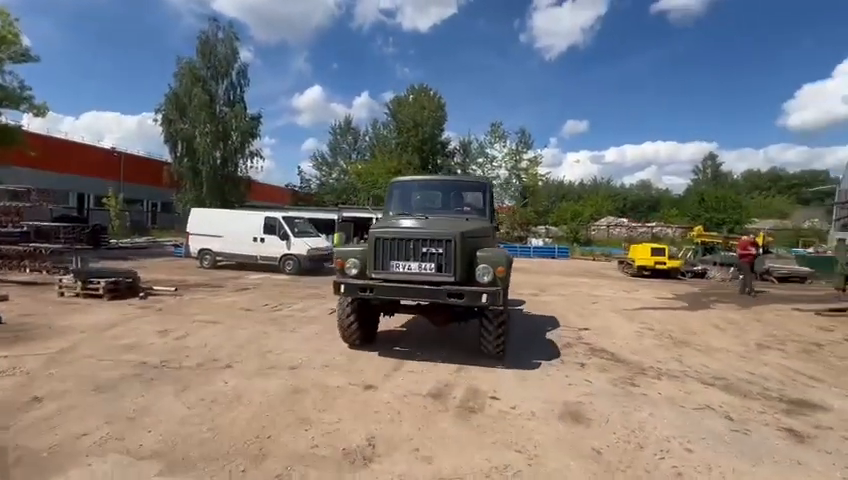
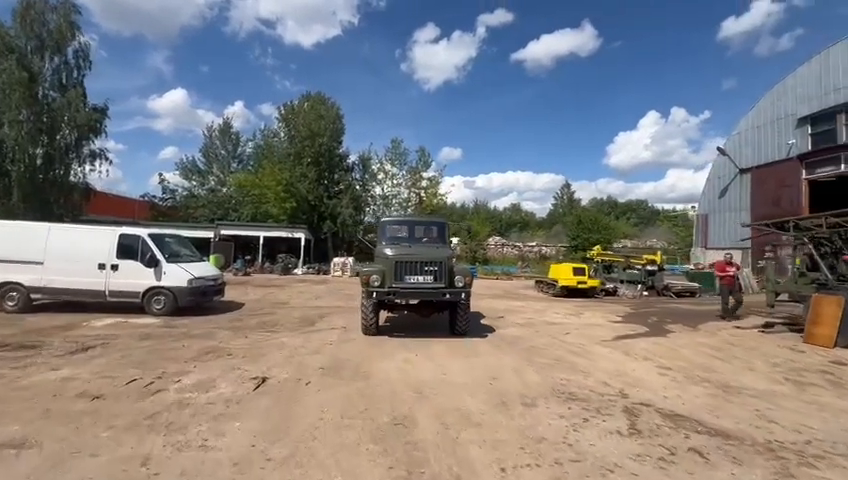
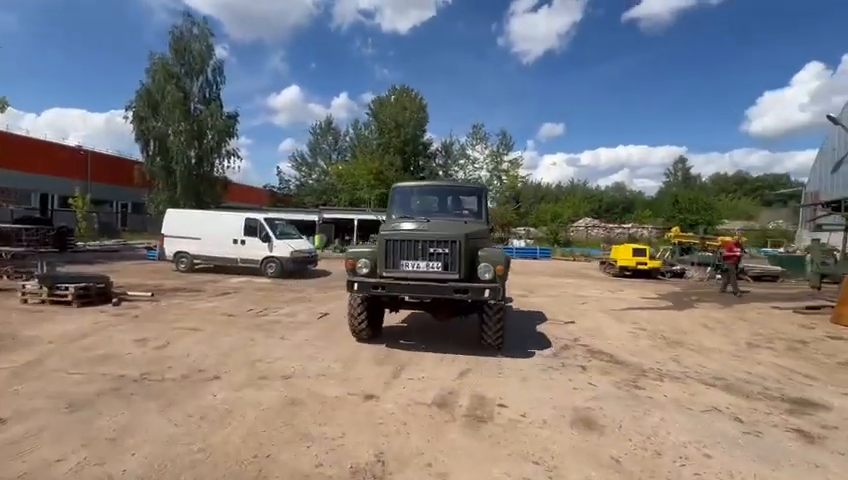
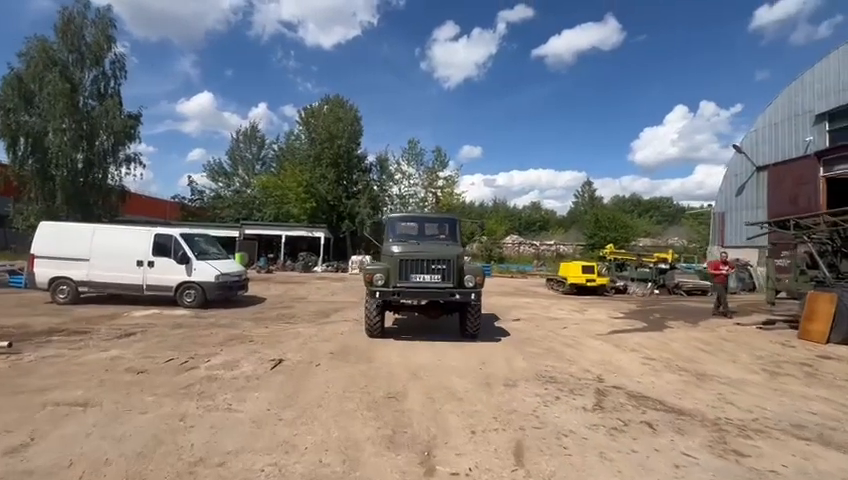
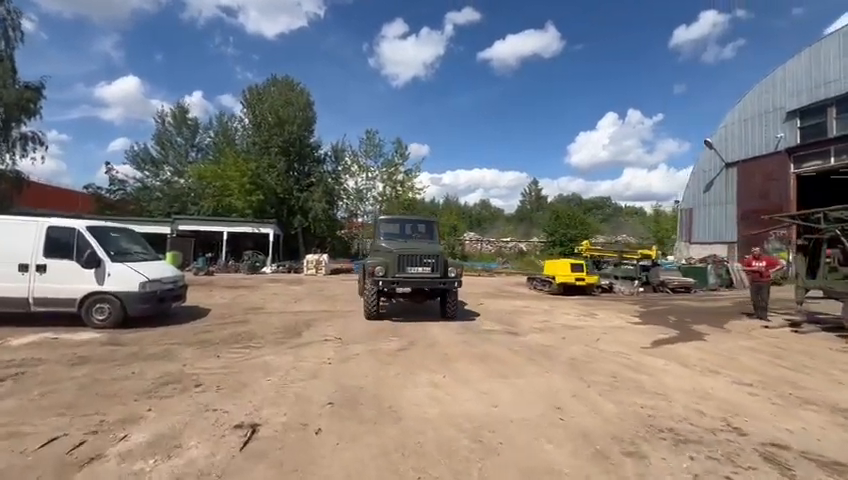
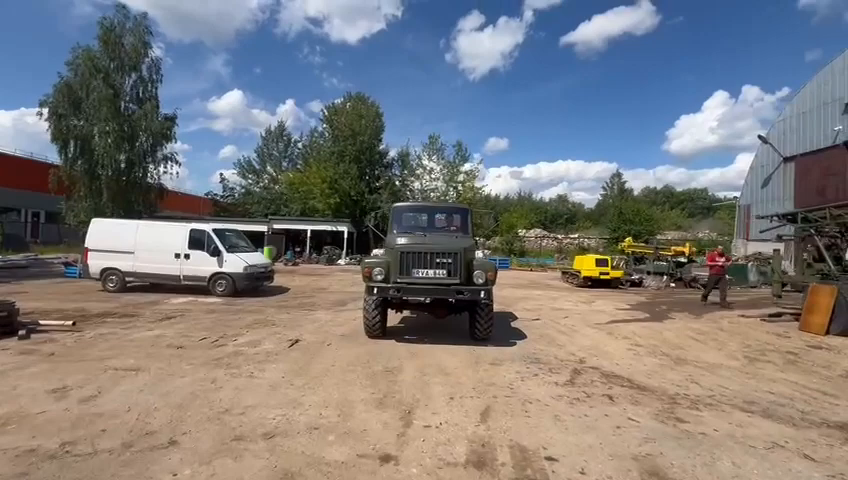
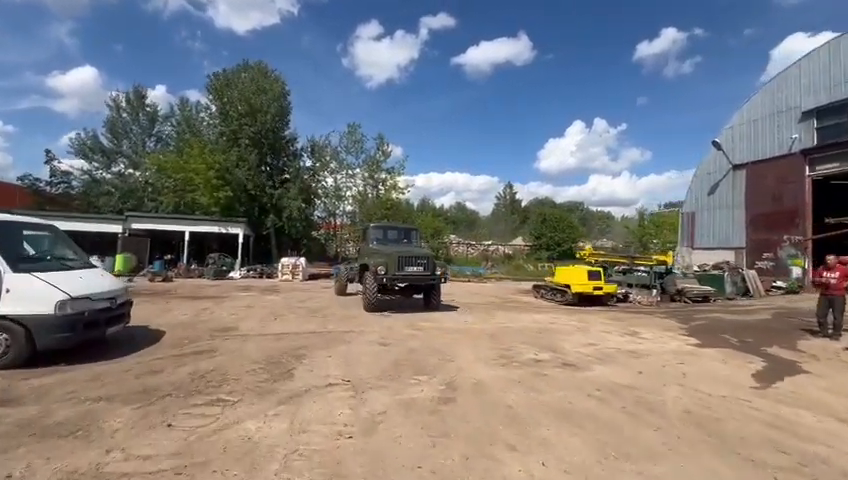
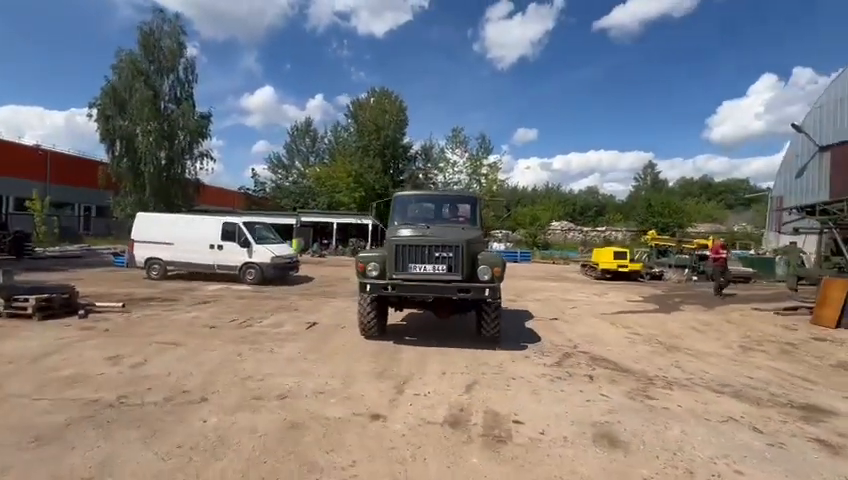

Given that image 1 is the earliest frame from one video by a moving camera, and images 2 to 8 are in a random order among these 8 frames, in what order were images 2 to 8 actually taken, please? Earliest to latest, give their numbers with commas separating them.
3, 8, 6, 4, 2, 5, 7
